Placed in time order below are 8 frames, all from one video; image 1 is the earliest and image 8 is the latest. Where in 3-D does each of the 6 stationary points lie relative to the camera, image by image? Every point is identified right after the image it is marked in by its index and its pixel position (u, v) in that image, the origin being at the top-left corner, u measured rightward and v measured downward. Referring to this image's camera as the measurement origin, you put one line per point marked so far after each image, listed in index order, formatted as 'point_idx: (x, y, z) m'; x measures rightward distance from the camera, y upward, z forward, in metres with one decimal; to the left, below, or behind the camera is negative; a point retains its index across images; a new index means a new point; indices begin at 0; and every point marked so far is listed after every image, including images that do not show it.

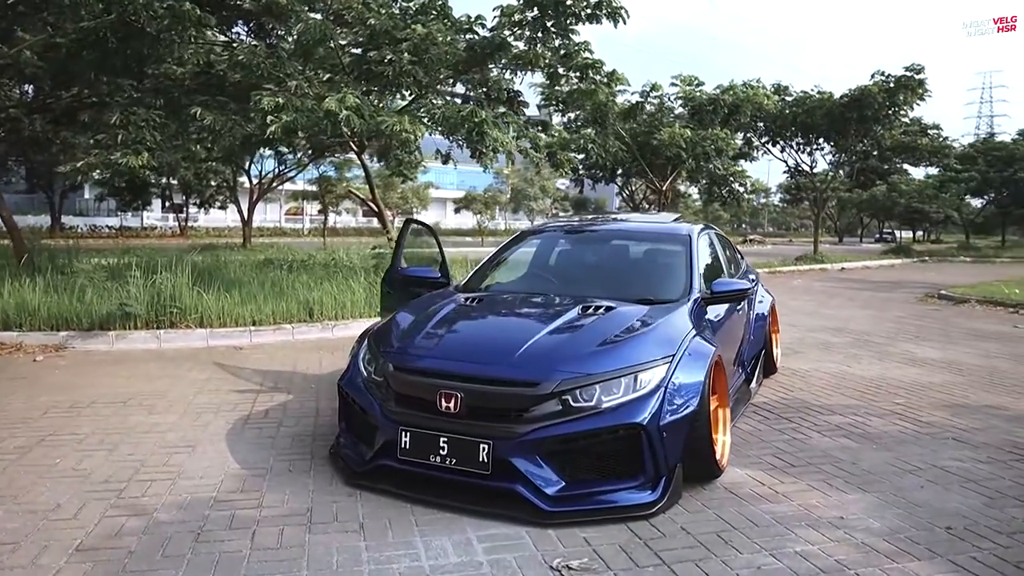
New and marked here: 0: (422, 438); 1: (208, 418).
0: (-0.4, -0.7, +3.7) m
1: (-2.1, -0.9, +5.1) m
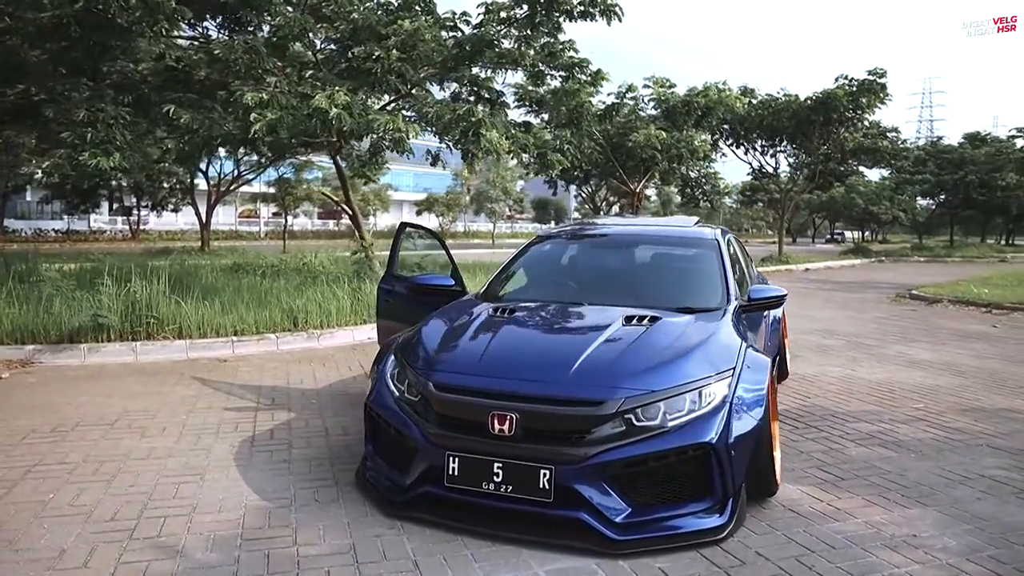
0: (-0.2, -0.8, +3.4) m
1: (-1.9, -1.0, +4.7) m
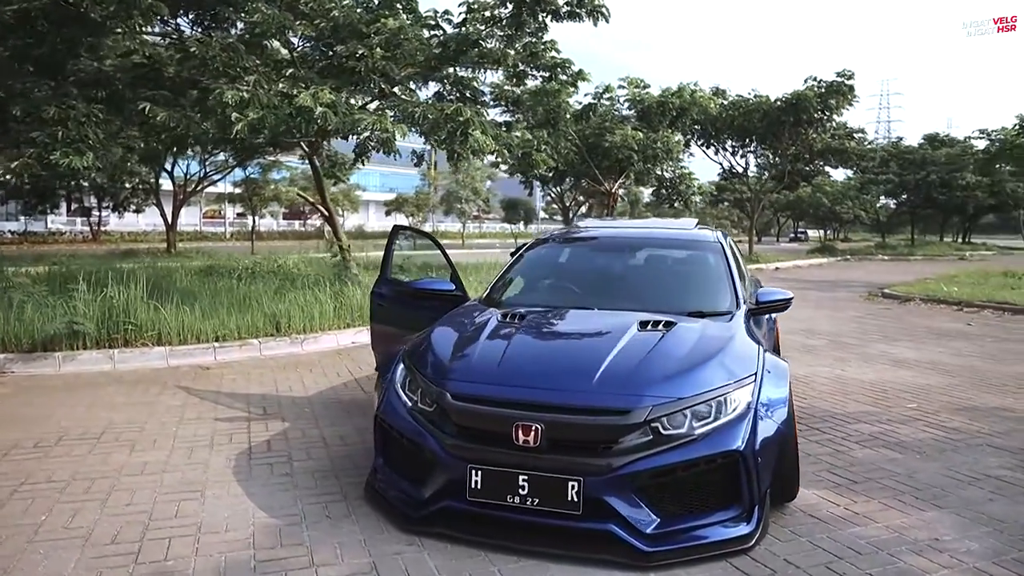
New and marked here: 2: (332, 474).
0: (-0.1, -0.8, +3.3) m
1: (-1.9, -1.0, +4.5) m
2: (-1.0, -1.0, +4.2) m
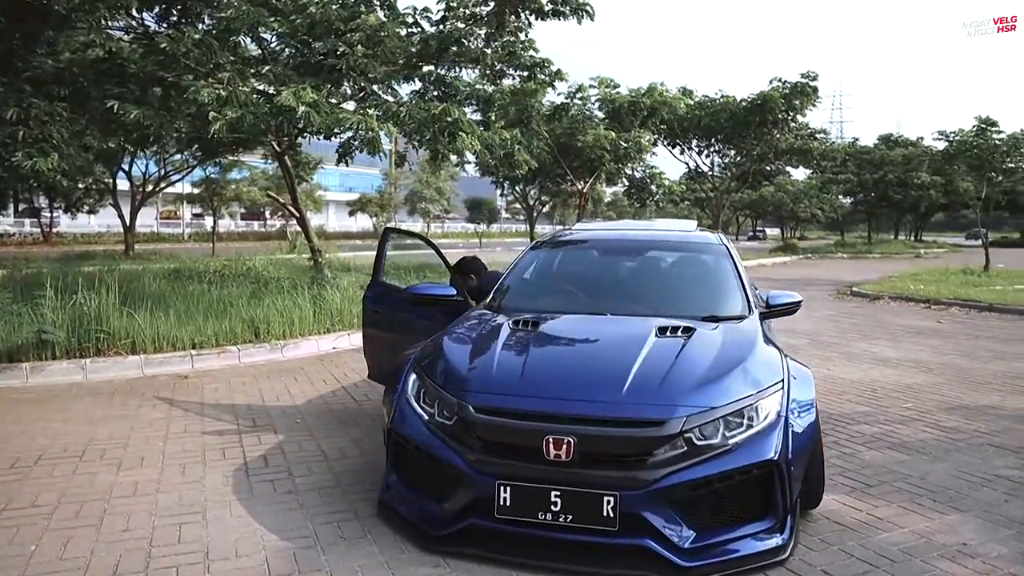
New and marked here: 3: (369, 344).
0: (+0.1, -0.8, +3.1) m
1: (-1.8, -1.0, +4.3) m
2: (-0.9, -1.1, +4.0) m
3: (-1.1, -0.4, +5.7) m
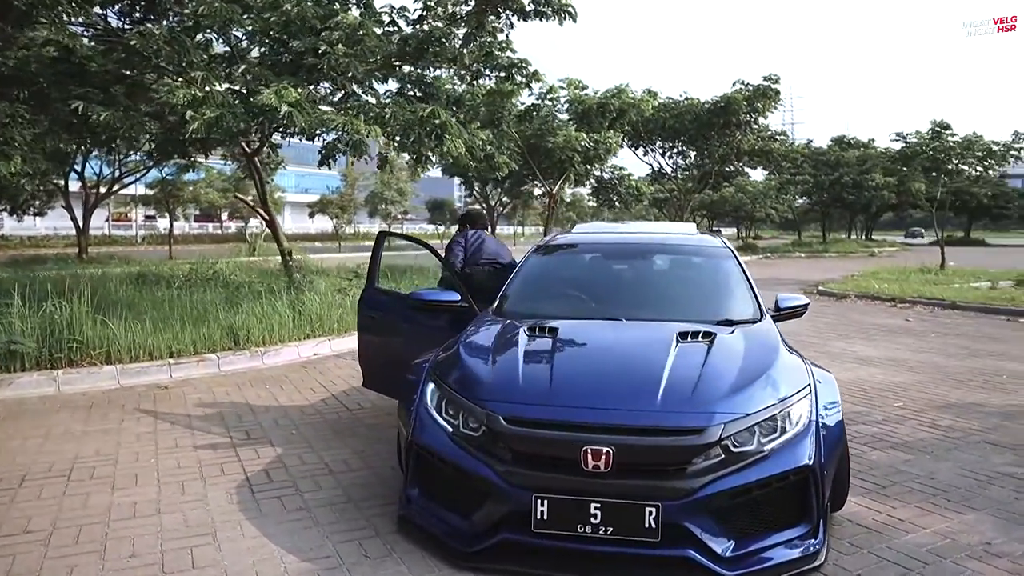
0: (+0.2, -0.9, +3.0) m
1: (-1.7, -1.1, +4.1) m
2: (-0.8, -1.1, +3.8) m
3: (-1.1, -0.5, +5.6) m
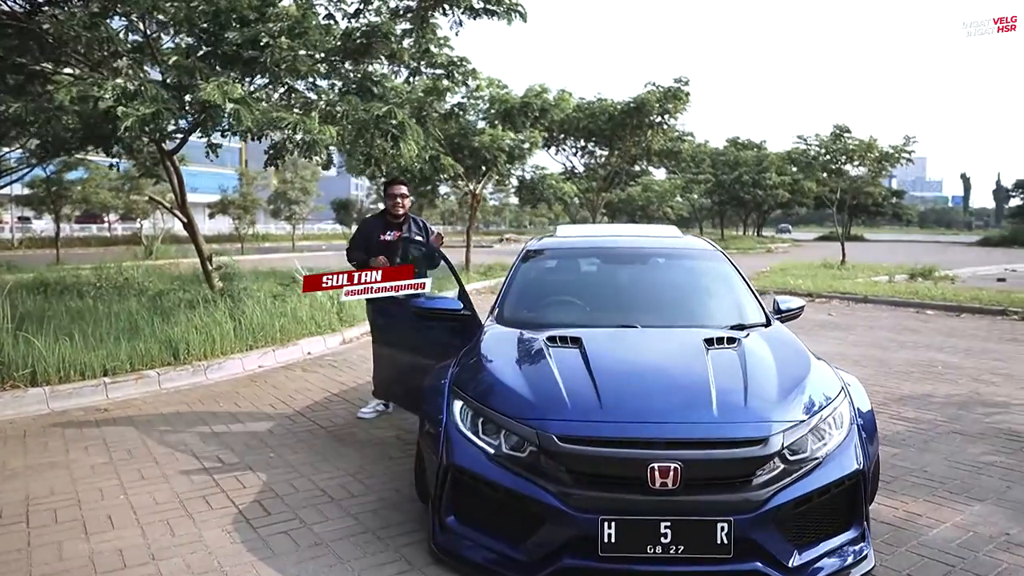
0: (+0.5, -0.9, +2.9) m
1: (-1.6, -1.2, +3.7) m
2: (-0.7, -1.2, +3.5) m
3: (-1.2, -0.5, +5.2) m
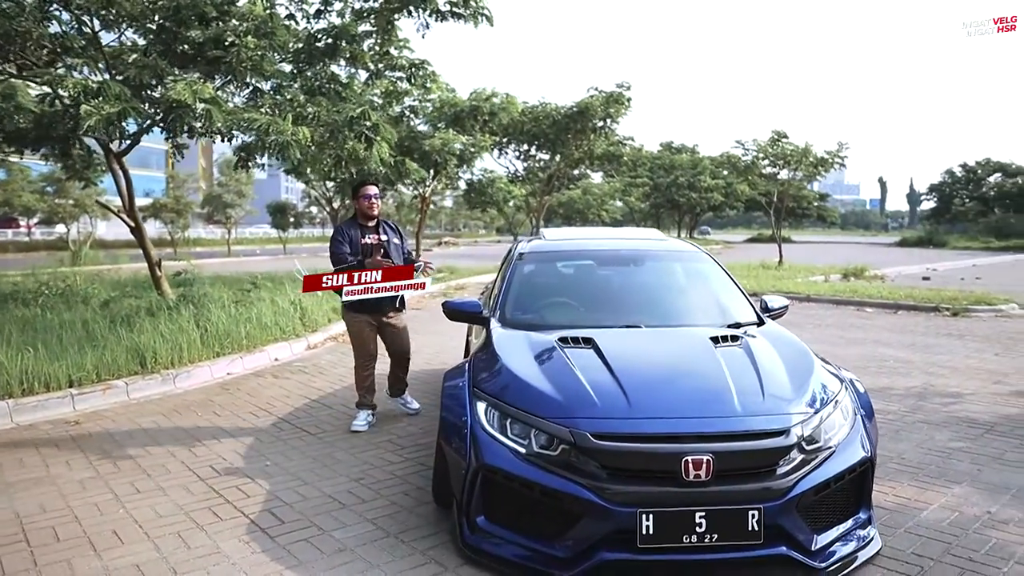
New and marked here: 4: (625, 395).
0: (+0.6, -0.9, +3.0) m
1: (-1.5, -1.2, +3.6) m
2: (-0.6, -1.2, +3.5) m
3: (-1.2, -0.5, +5.2) m
4: (+0.5, -0.5, +3.3) m
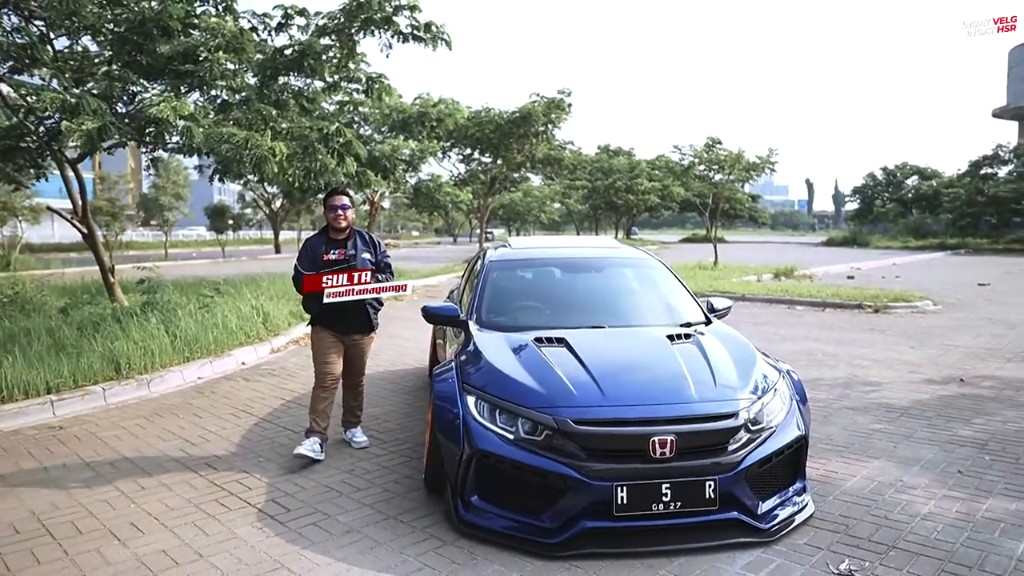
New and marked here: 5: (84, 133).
0: (+0.6, -0.9, +3.5) m
1: (-1.6, -1.2, +4.0) m
2: (-0.6, -1.2, +4.0) m
3: (-1.4, -0.6, +5.5) m
4: (+0.4, -0.5, +3.8) m
5: (-3.8, +1.4, +6.6) m
